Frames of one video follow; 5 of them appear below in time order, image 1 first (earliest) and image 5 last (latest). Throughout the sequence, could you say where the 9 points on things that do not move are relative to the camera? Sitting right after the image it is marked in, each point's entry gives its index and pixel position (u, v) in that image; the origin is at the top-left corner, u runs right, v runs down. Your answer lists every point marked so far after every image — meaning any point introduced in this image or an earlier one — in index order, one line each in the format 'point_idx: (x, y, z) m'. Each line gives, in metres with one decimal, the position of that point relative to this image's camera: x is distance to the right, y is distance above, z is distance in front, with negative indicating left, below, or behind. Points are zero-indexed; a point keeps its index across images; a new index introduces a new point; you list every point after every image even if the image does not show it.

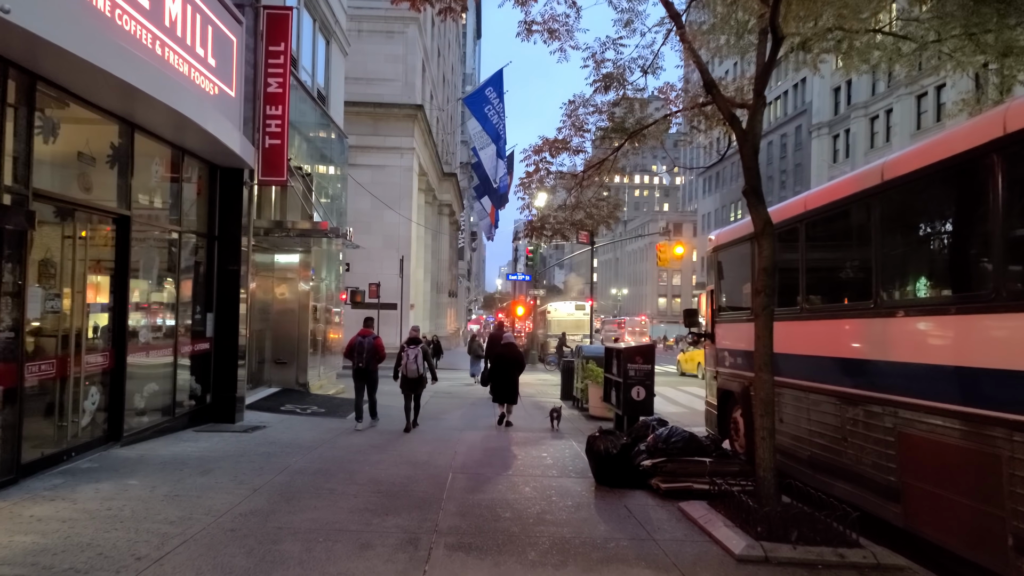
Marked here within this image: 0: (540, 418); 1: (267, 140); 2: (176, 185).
0: (+0.6, -2.6, +14.3) m
1: (-4.0, +2.4, +11.4) m
2: (-4.8, +1.5, +9.9) m
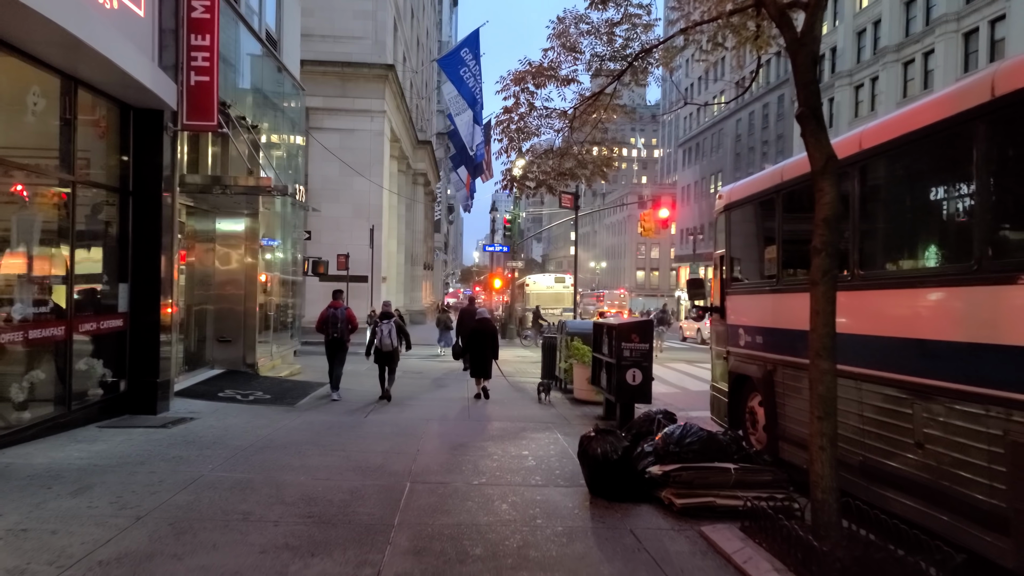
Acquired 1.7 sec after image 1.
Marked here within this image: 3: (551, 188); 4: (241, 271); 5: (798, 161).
0: (+0.1, -2.0, +12.8) m
1: (-4.3, +2.9, +9.6) m
2: (-5.1, +1.9, +8.0) m
3: (+0.5, +1.3, +8.8) m
4: (-5.2, +0.3, +13.3) m
5: (+2.8, +1.2, +6.8) m
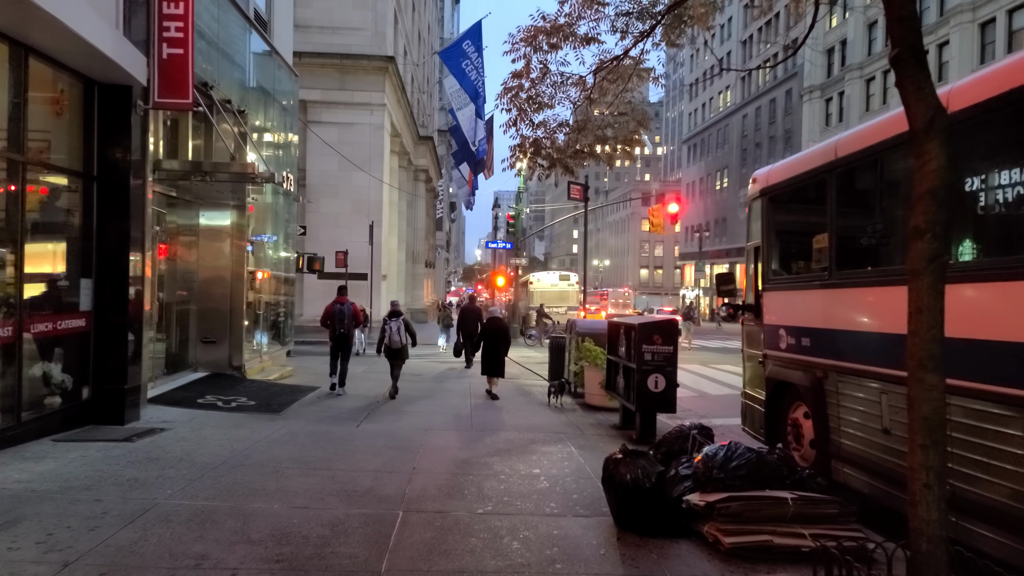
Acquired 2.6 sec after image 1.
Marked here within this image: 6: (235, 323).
0: (+0.2, -2.0, +11.9) m
1: (-4.3, +2.9, +8.6) m
2: (-5.0, +1.9, +7.1) m
3: (+0.6, +1.3, +7.8) m
4: (-5.1, +0.4, +12.4) m
5: (+2.9, +1.3, +5.9) m
6: (-4.9, -0.6, +12.3) m
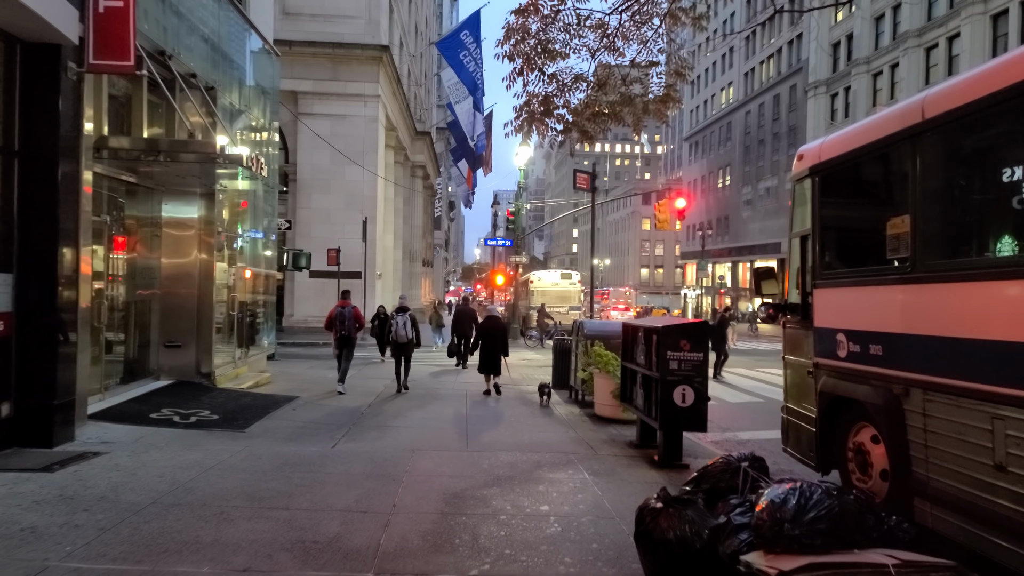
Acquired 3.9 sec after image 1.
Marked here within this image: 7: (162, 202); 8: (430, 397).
0: (+0.3, -2.0, +10.6) m
1: (-4.2, +3.0, +7.4) m
2: (-5.0, +1.9, +5.8) m
3: (+0.6, +1.3, +6.6) m
4: (-5.1, +0.4, +11.1) m
5: (+2.9, +1.3, +4.6) m
6: (-4.9, -0.6, +11.1) m
7: (-5.4, +1.4, +11.0) m
8: (-1.5, -2.1, +13.0) m
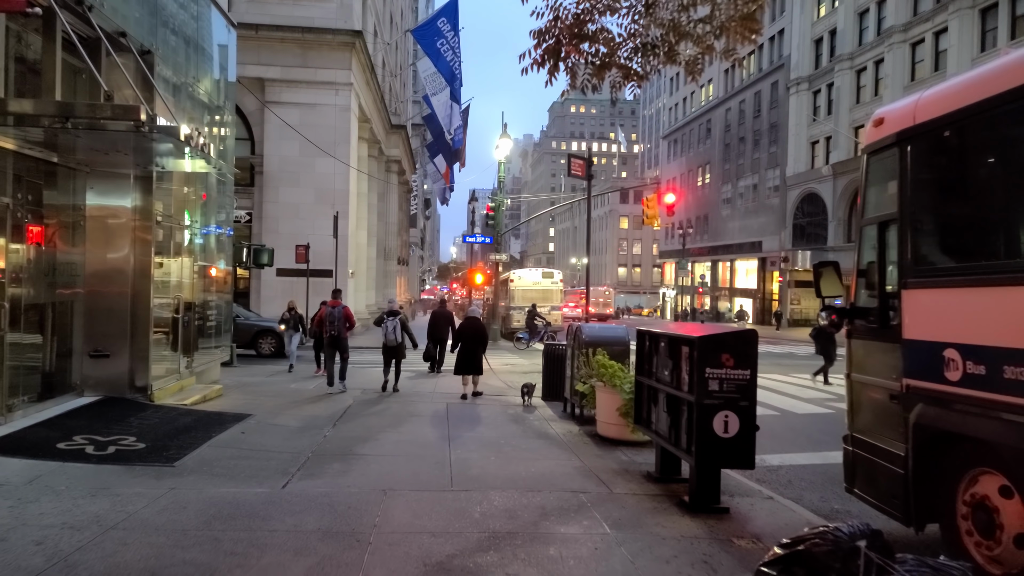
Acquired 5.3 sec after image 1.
0: (+0.1, -1.9, +9.2) m
1: (-4.3, +3.0, +5.8) m
2: (-4.9, +1.9, +4.2) m
3: (+0.6, +1.3, +5.1) m
4: (-5.2, +0.4, +9.5) m
5: (+3.0, +1.3, +3.3) m
6: (-5.0, -0.6, +9.4) m
7: (-5.6, +1.4, +9.3) m
8: (-1.7, -2.1, +11.5) m
